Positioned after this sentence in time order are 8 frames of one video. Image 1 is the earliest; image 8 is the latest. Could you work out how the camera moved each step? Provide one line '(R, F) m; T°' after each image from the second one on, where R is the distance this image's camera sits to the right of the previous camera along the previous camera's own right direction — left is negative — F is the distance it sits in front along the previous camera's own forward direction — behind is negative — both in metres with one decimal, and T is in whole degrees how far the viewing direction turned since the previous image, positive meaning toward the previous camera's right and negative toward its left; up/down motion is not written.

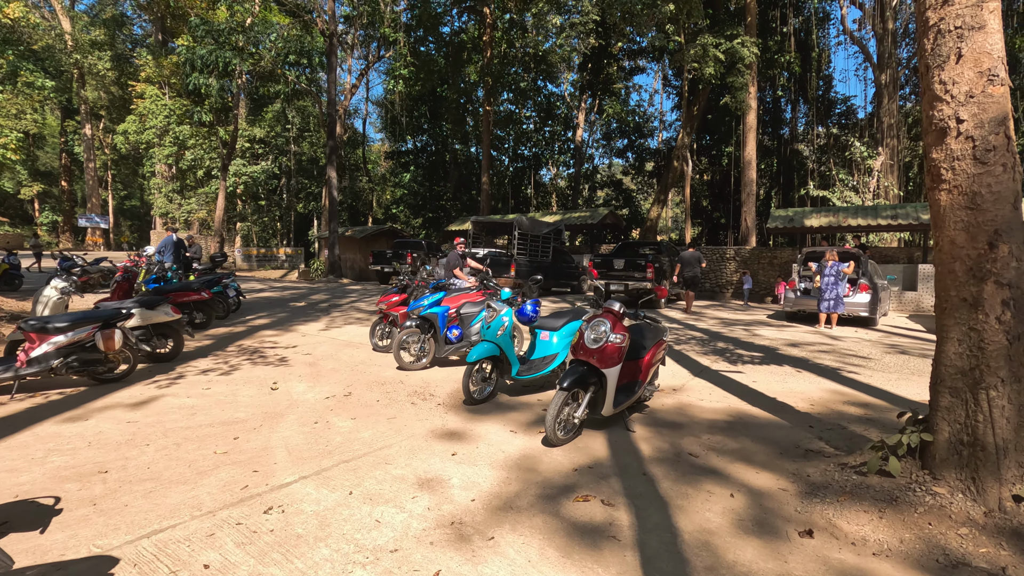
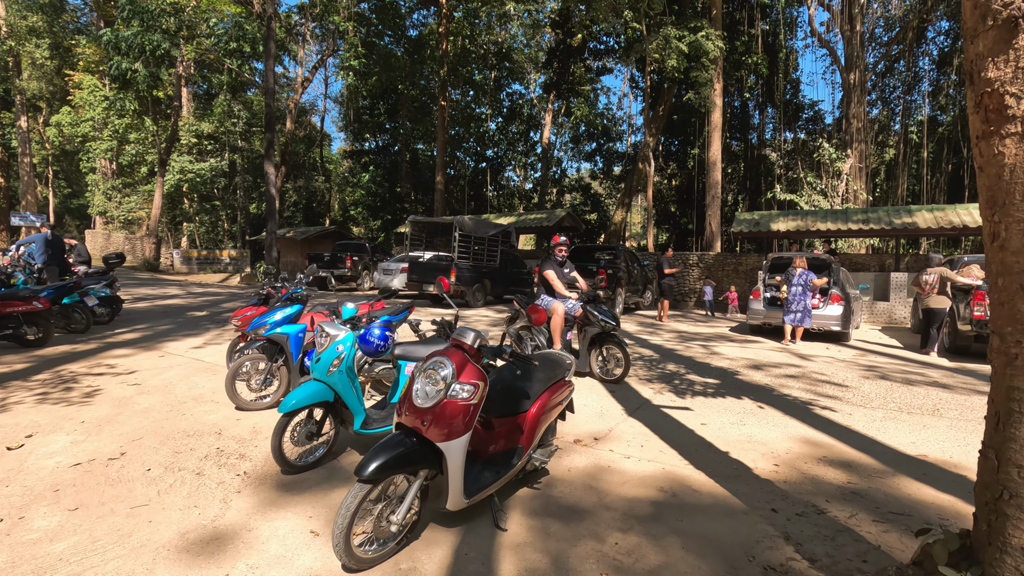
(+0.9, +1.5) m; +3°
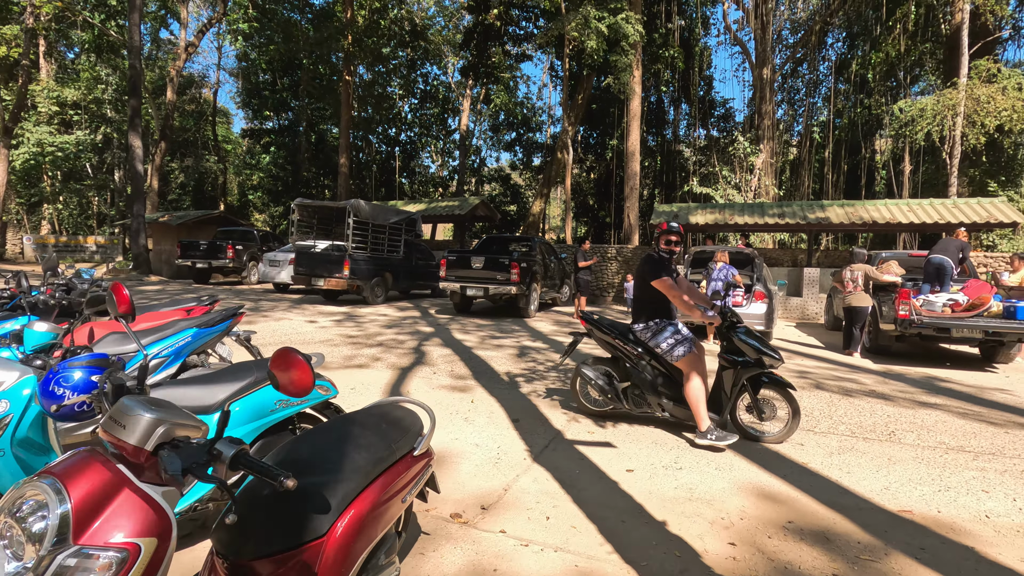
(+0.4, +1.3) m; +8°
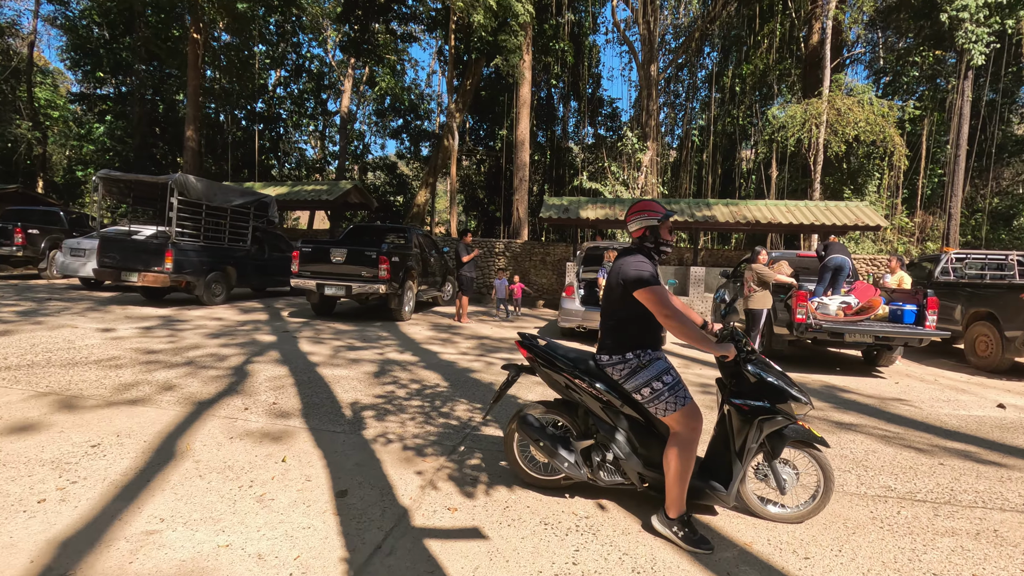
(+0.4, +1.4) m; +12°
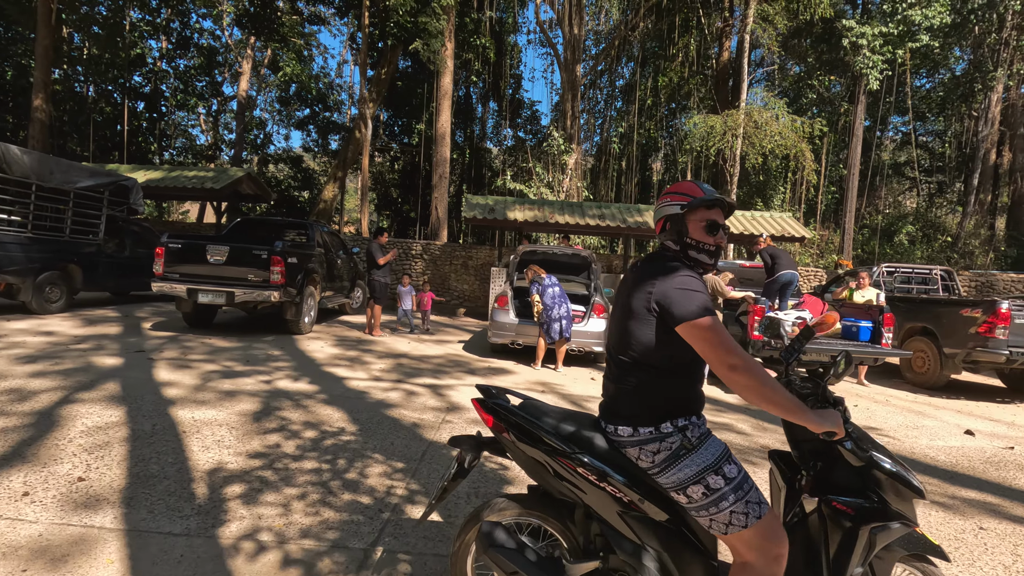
(-0.2, +1.2) m; +9°
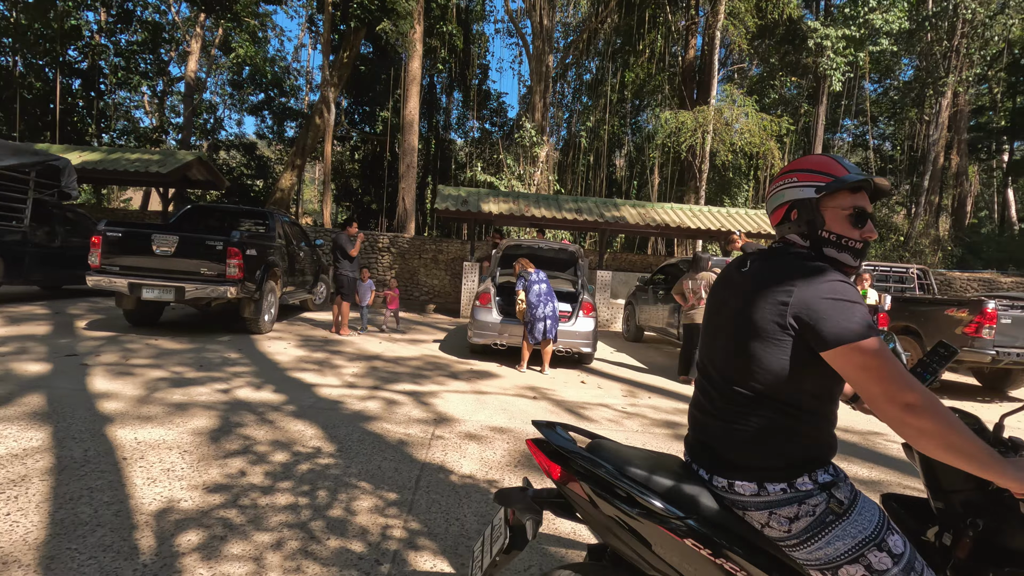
(-0.3, +0.5) m; +4°
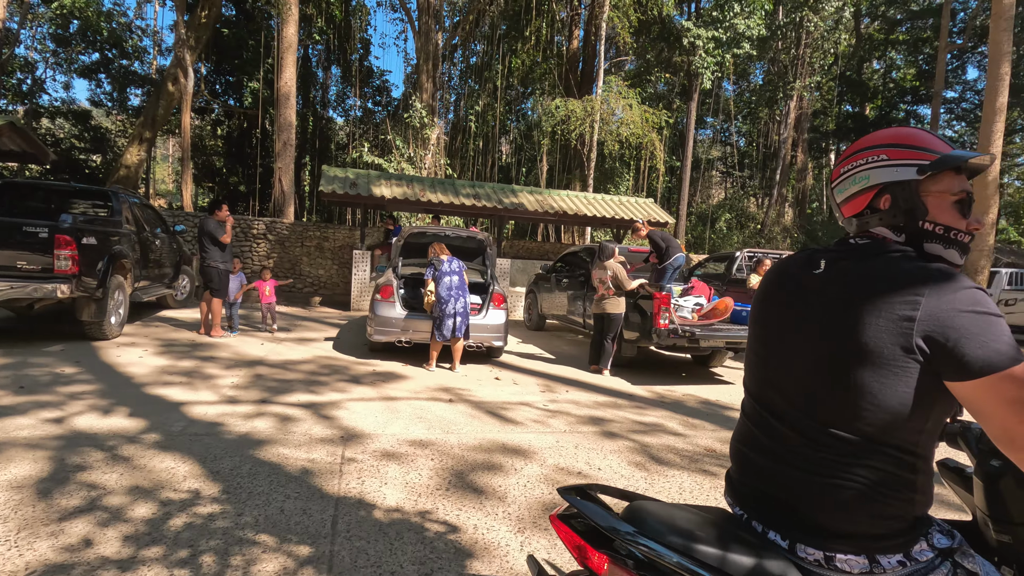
(-0.2, +0.5) m; +12°
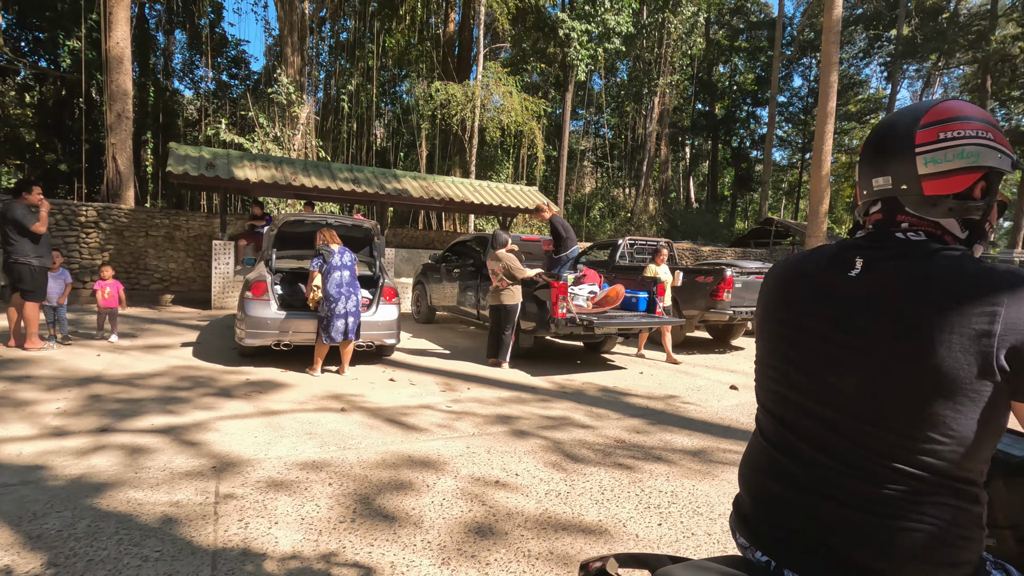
(-0.2, +0.3) m; +13°
